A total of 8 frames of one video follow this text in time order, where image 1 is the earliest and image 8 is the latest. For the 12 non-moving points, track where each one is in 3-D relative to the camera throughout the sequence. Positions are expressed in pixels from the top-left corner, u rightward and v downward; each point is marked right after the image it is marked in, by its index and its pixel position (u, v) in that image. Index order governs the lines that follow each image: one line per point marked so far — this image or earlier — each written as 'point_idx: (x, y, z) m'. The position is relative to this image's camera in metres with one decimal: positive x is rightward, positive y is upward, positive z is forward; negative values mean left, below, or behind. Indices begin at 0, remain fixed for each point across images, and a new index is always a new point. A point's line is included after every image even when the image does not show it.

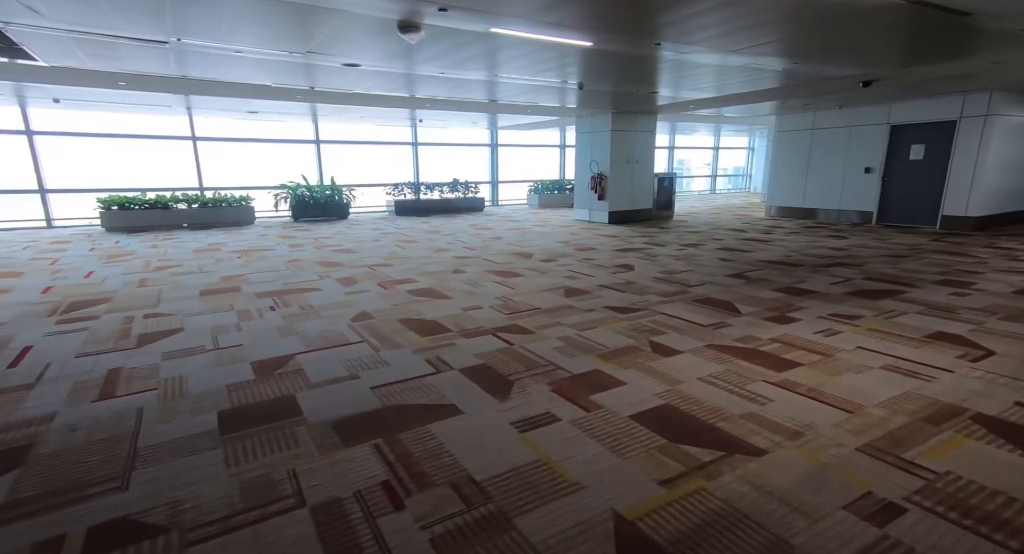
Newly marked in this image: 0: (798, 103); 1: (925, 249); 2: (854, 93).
0: (+6.5, +4.0, +11.8) m
1: (+6.9, +0.5, +8.8) m
2: (+6.7, +3.7, +10.3) m
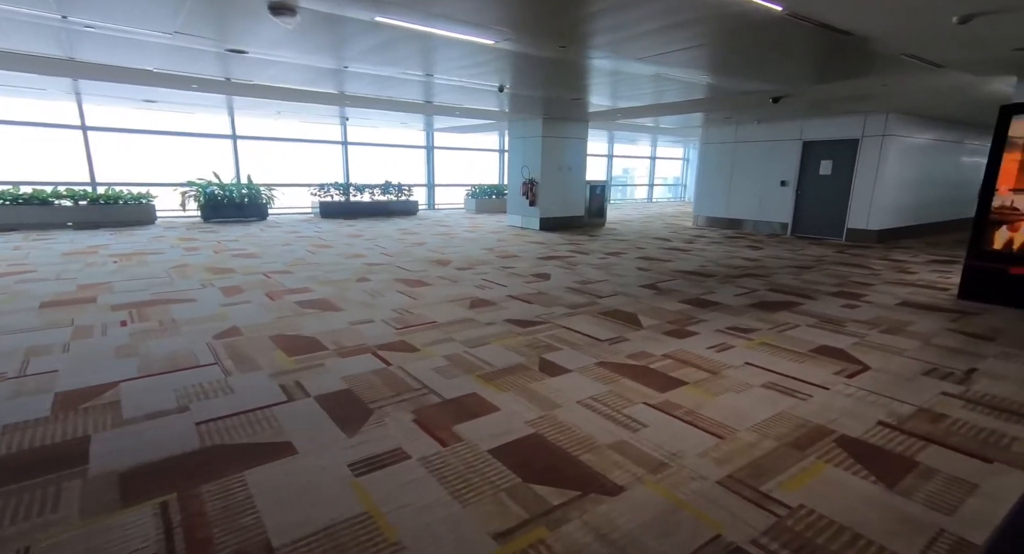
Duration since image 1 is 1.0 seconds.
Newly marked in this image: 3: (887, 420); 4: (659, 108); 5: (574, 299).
0: (+5.0, +3.8, +12.3) m
1: (+5.6, +0.3, +9.3) m
2: (+5.3, +3.5, +10.9) m
3: (+1.7, -0.6, +2.4) m
4: (+3.1, +3.5, +10.8) m
5: (+0.6, -0.2, +4.9) m
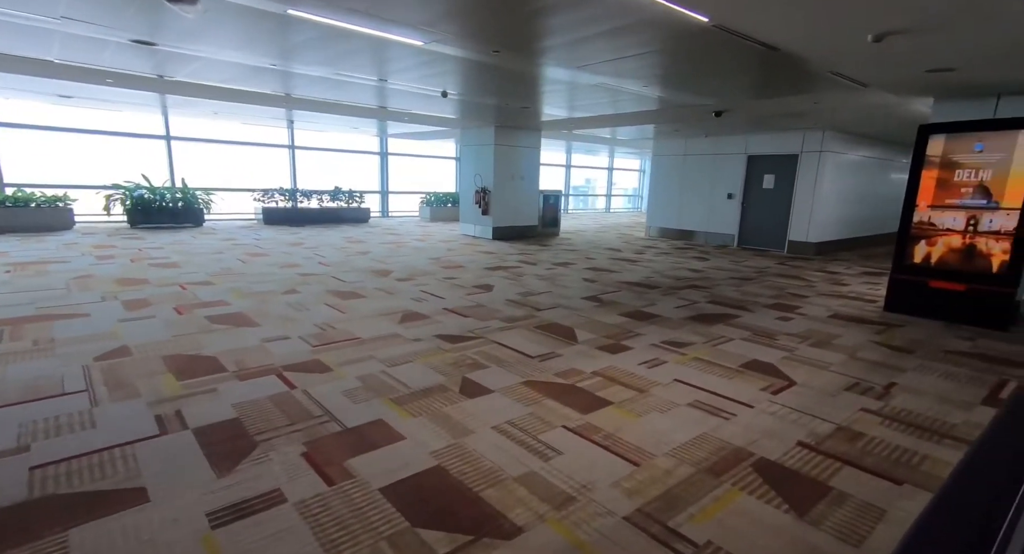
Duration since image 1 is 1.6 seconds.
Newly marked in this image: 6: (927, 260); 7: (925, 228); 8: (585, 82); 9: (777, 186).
0: (+3.8, +3.5, +12.6) m
1: (+4.7, +0.1, +9.6) m
2: (+4.3, +3.3, +11.2) m
3: (+1.3, -0.7, +2.4) m
4: (+2.1, +3.2, +10.9) m
5: (0.0, -0.3, +4.8) m
6: (+4.8, +0.2, +6.1) m
7: (+4.7, +0.6, +6.0) m
8: (+1.1, +2.7, +7.4) m
9: (+6.2, +2.1, +12.4) m
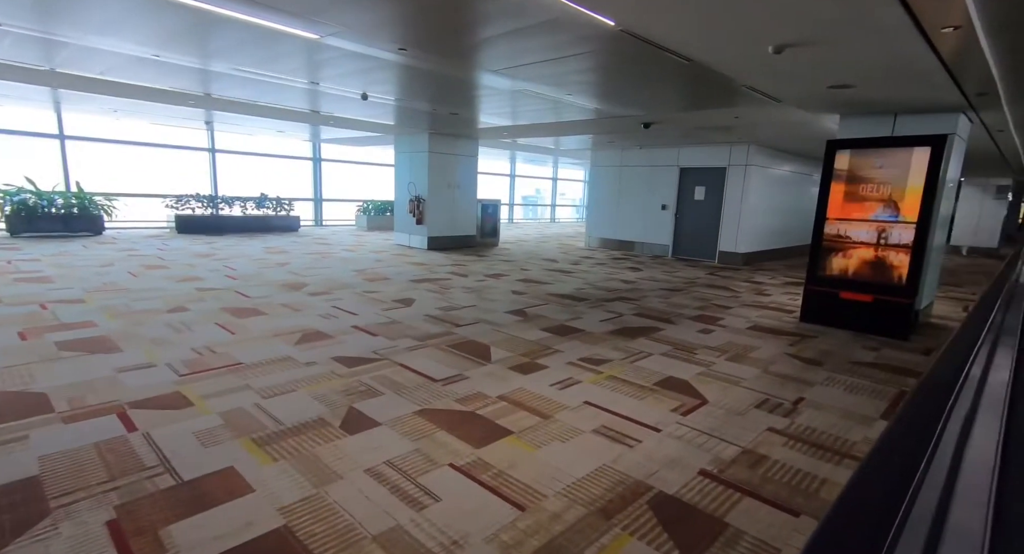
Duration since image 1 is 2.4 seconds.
0: (+2.3, +3.3, +12.7) m
1: (+3.4, -0.1, +9.8) m
2: (+2.9, +3.1, +11.4) m
3: (+0.8, -0.8, +2.3) m
4: (+0.7, +3.0, +10.9) m
5: (-0.7, -0.4, +4.5) m
6: (+3.9, +0.1, +6.3) m
7: (+3.8, +0.4, +6.3) m
8: (+0.1, +2.6, +7.3) m
9: (+4.7, +1.9, +12.8) m
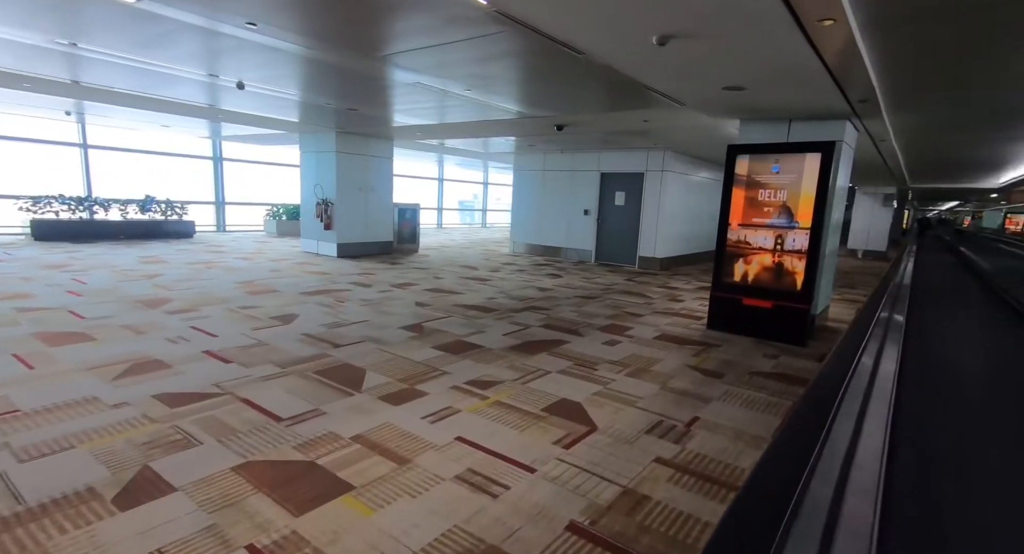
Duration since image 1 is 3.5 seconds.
0: (+0.3, +3.1, +12.5) m
1: (+1.8, -0.2, +9.7) m
2: (+1.1, +2.9, +11.3) m
3: (+0.2, -0.9, +1.9) m
4: (-1.0, +2.9, +10.5) m
5: (-1.6, -0.5, +4.0) m
6: (+2.8, 0.0, +6.4) m
7: (+2.7, +0.4, +6.3) m
8: (-1.2, +2.4, +6.9) m
9: (+2.7, +1.8, +12.9) m
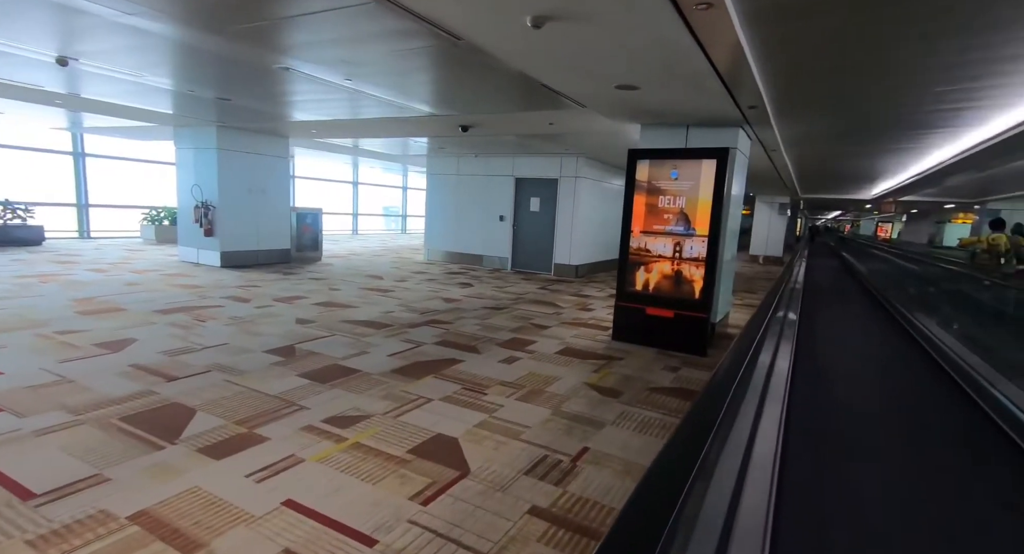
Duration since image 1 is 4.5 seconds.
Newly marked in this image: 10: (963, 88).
0: (-1.8, +2.9, +12.0) m
1: (+0.2, -0.4, +9.4) m
2: (-0.8, +2.7, +10.9) m
3: (-0.3, -1.0, +1.5) m
4: (-2.8, +2.7, +9.8) m
5: (-2.4, -0.7, +3.3) m
6: (+1.6, -0.1, +6.2) m
7: (+1.5, +0.3, +6.2) m
8: (-2.4, +2.3, +6.2) m
9: (+0.6, +1.6, +12.7) m
10: (+4.1, +1.8, +5.0) m
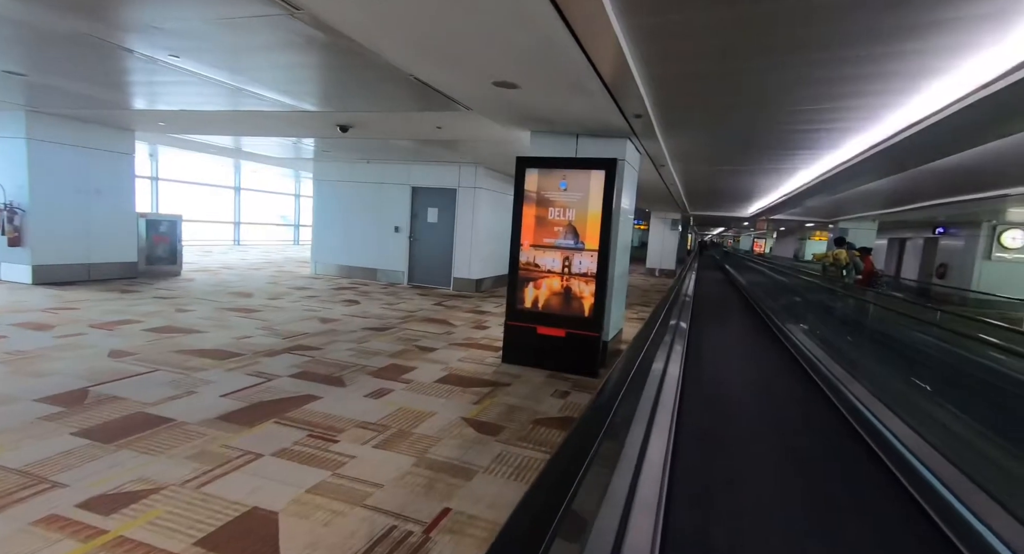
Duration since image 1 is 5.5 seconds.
0: (-4.1, +2.6, +11.0) m
1: (-1.6, -0.6, +8.7) m
2: (-2.9, +2.4, +10.1) m
3: (-0.7, -1.0, +0.8) m
4: (-4.7, +2.4, +8.7) m
5: (-3.1, -0.8, +2.2) m
6: (+0.3, -0.3, +5.8) m
7: (+0.2, +0.1, +5.7) m
8: (-3.7, +2.1, +5.2) m
9: (-1.8, +1.2, +12.1) m
10: (+3.0, +1.6, +5.1) m
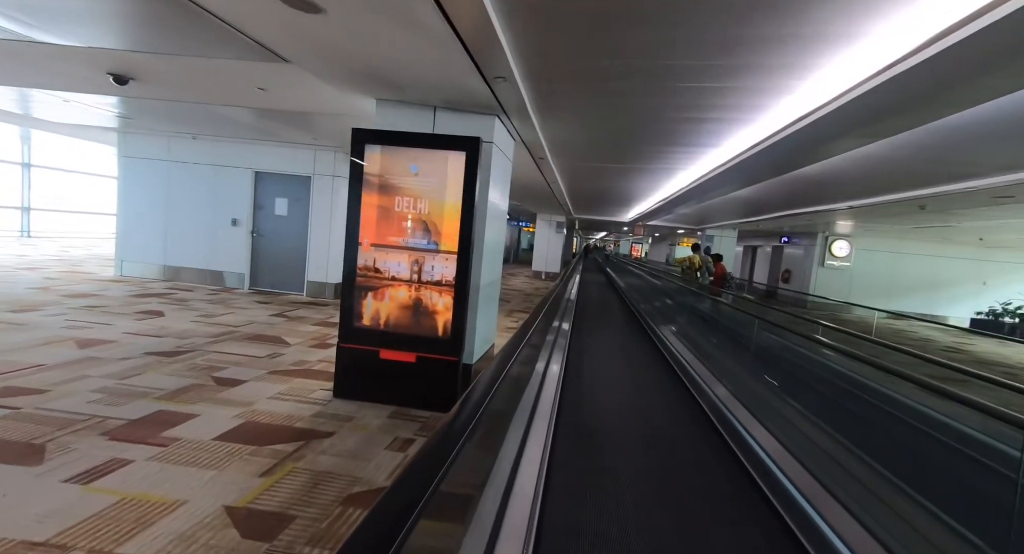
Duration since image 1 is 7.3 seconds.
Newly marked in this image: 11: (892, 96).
0: (-6.4, +2.6, +8.7) m
1: (-3.6, -0.7, +7.0) m
2: (-5.1, +2.4, +8.0) m
3: (-1.1, -1.1, -0.6) m
4: (-6.6, +2.3, +6.3) m
5: (-3.7, -0.8, +0.3) m
6: (-1.1, -0.4, +4.5) m
7: (-1.1, 0.0, +4.4) m
8: (-4.8, +2.0, +3.0) m
9: (-4.4, +1.2, +10.2) m
10: (+1.7, +1.5, +4.3) m
11: (+2.9, +1.4, +4.1) m
